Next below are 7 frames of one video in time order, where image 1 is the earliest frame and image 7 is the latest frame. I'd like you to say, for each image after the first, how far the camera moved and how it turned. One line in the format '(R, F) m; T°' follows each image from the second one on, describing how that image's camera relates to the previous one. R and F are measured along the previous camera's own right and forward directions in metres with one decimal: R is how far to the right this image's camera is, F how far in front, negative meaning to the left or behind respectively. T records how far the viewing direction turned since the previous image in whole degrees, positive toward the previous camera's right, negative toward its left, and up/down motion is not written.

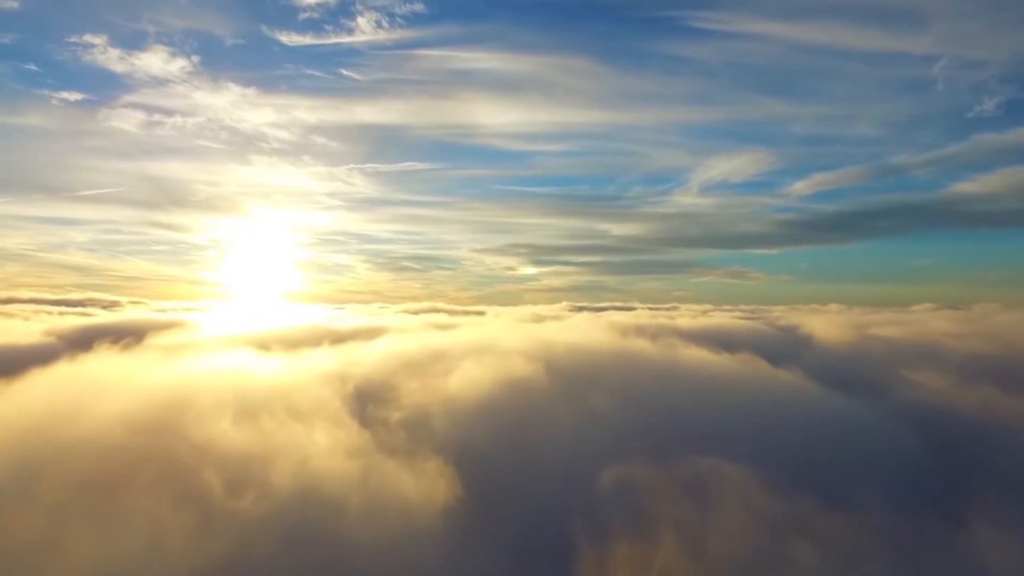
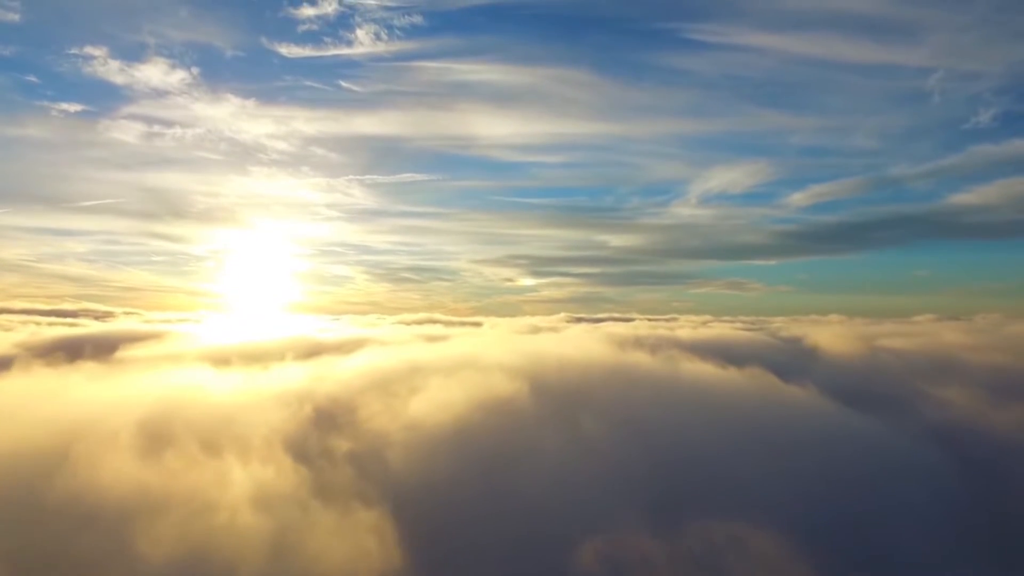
(+1.6, +9.0) m; 0°
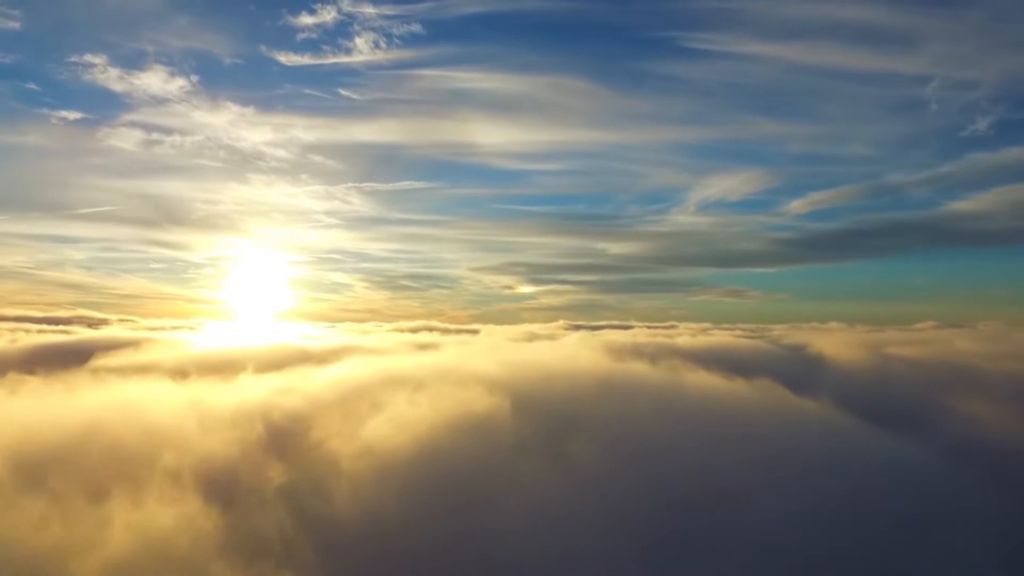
(+1.3, +8.2) m; 0°
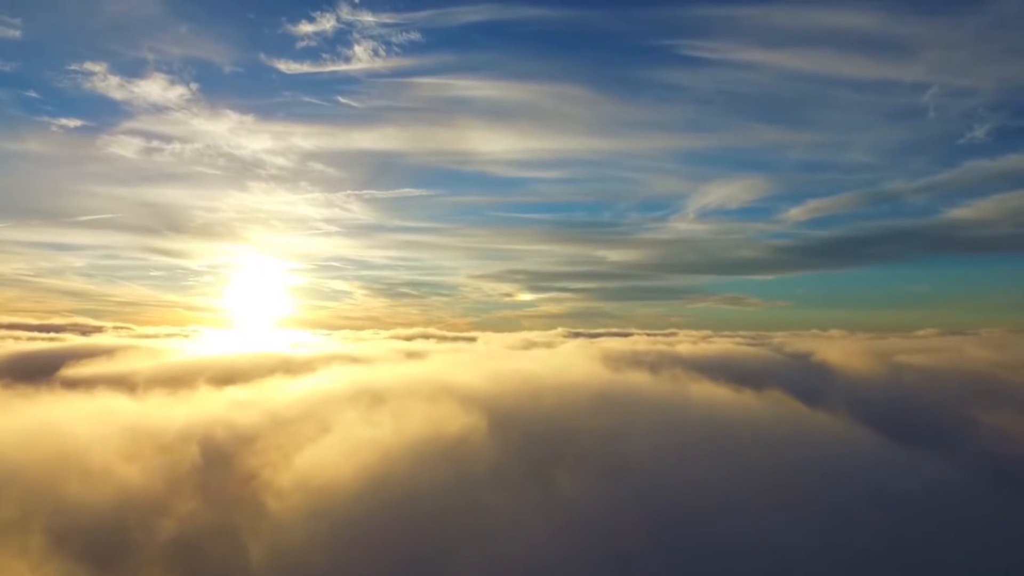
(+1.4, +8.1) m; 0°
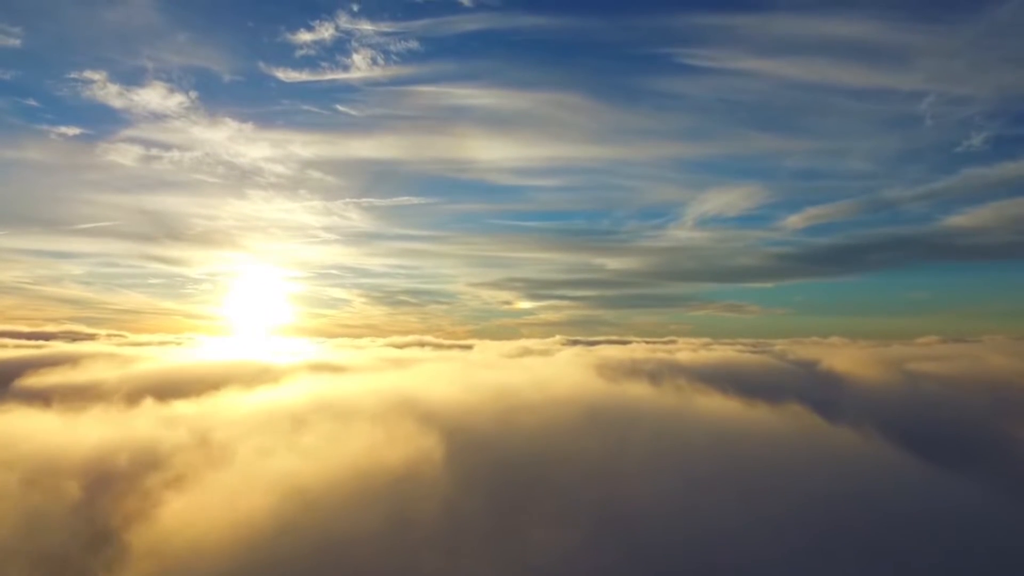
(+1.7, +10.3) m; 0°
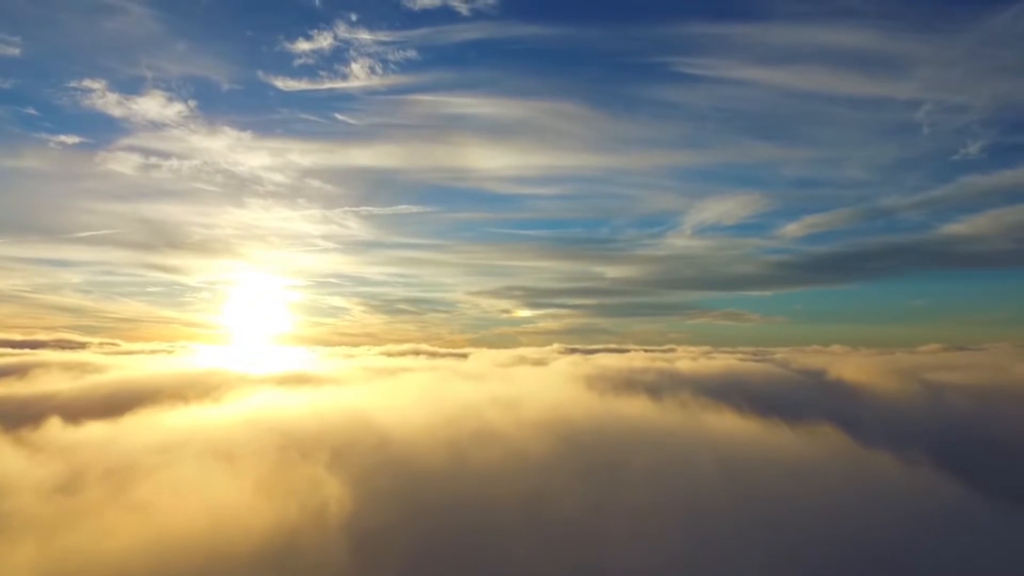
(+2.2, +12.5) m; 0°
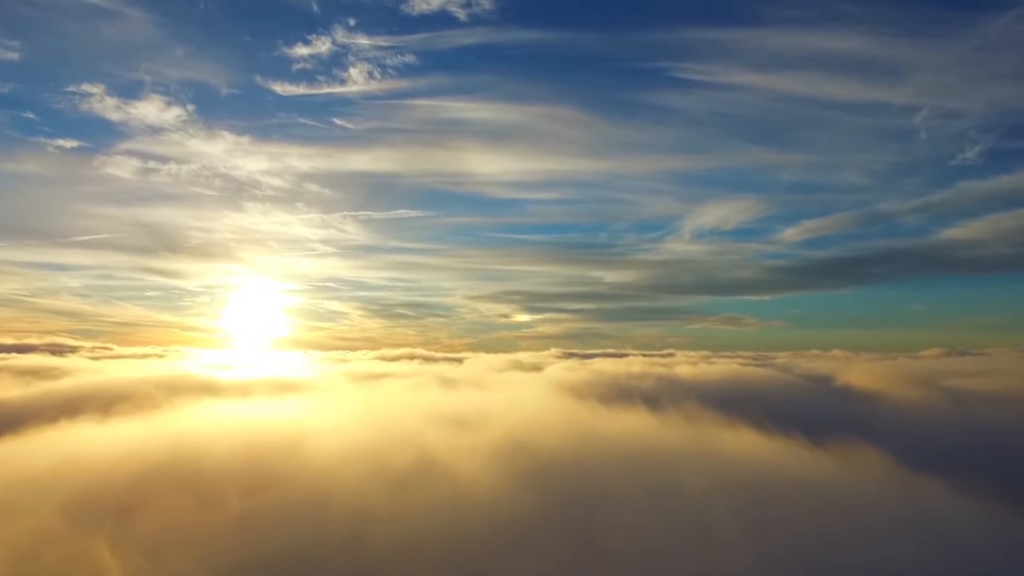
(+2.0, +11.2) m; 0°
